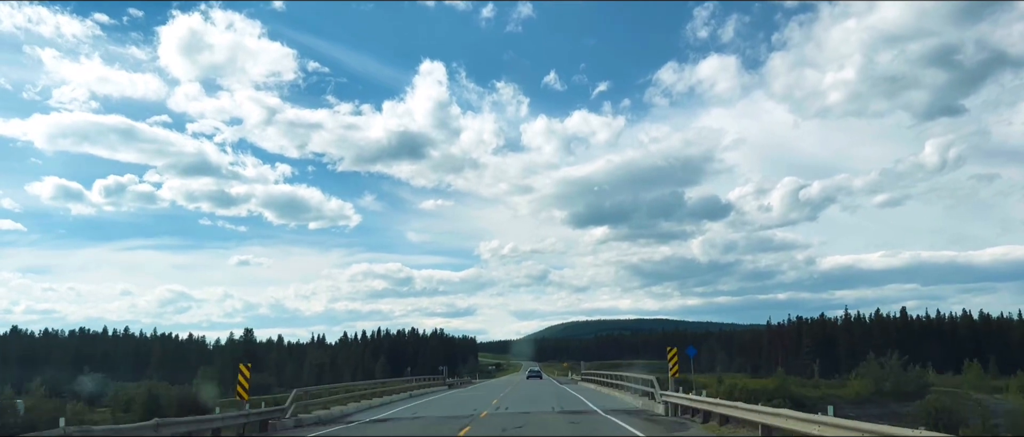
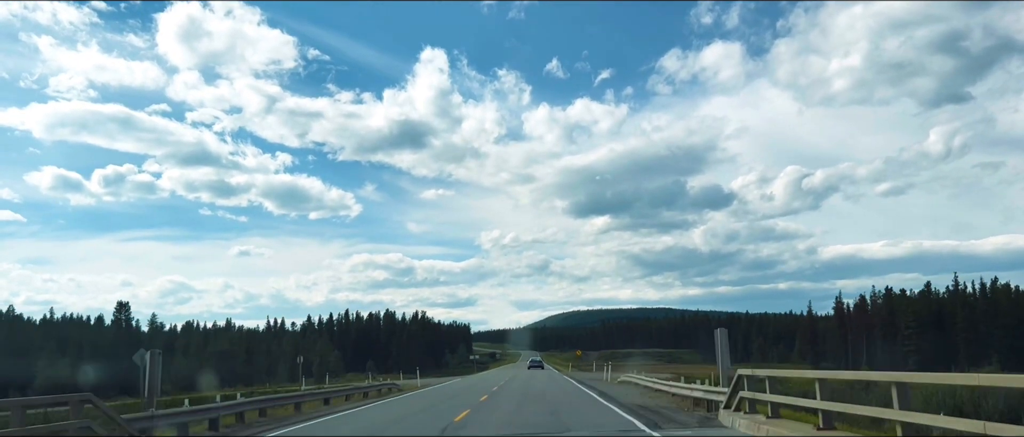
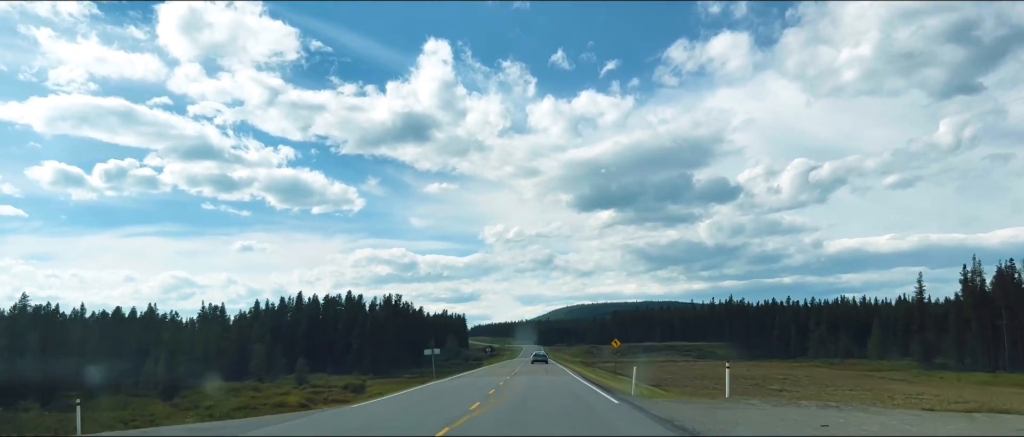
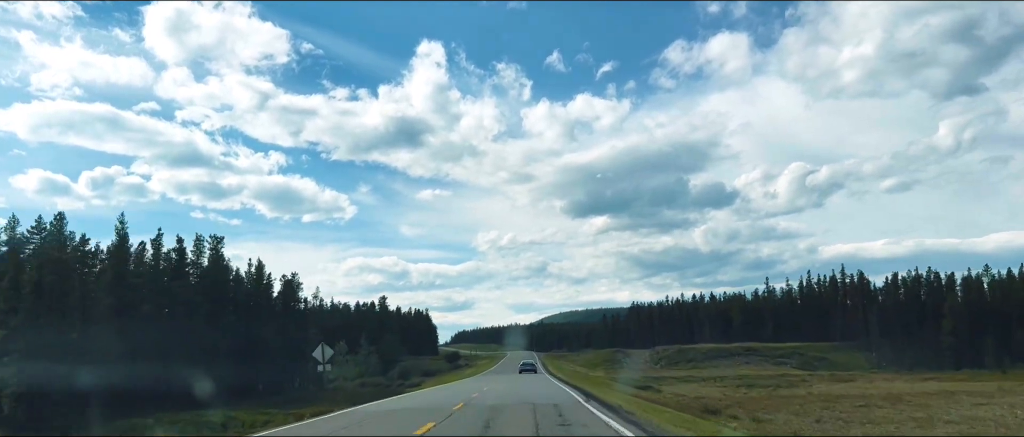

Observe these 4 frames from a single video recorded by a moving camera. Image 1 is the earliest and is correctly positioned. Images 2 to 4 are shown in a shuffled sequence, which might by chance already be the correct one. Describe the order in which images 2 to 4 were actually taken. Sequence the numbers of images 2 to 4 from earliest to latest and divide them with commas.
2, 3, 4
